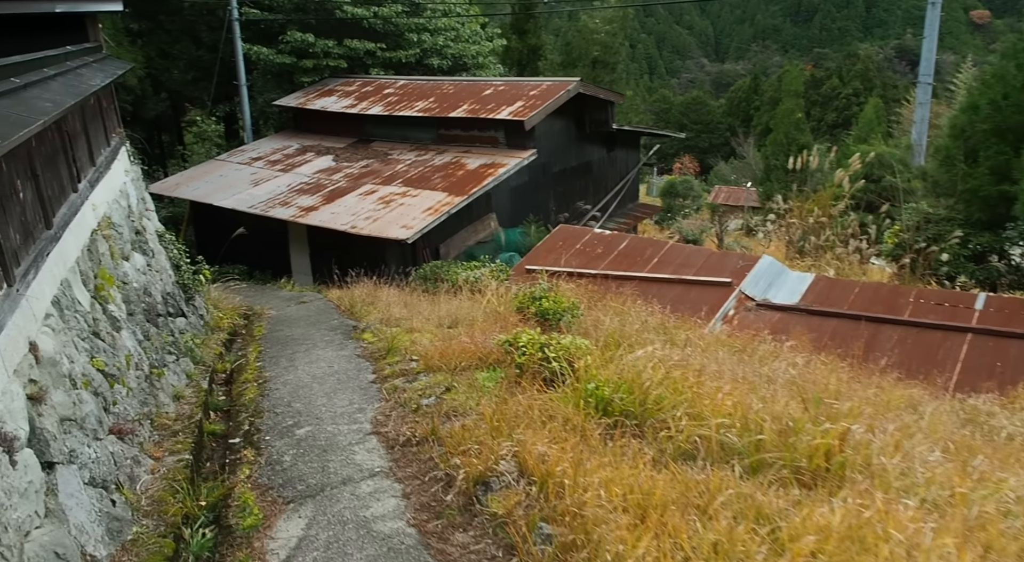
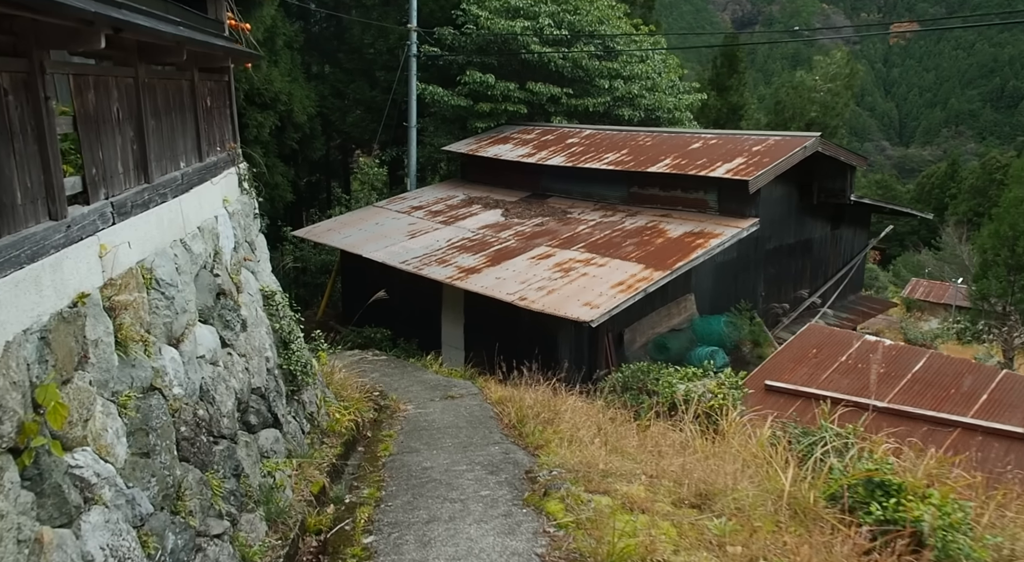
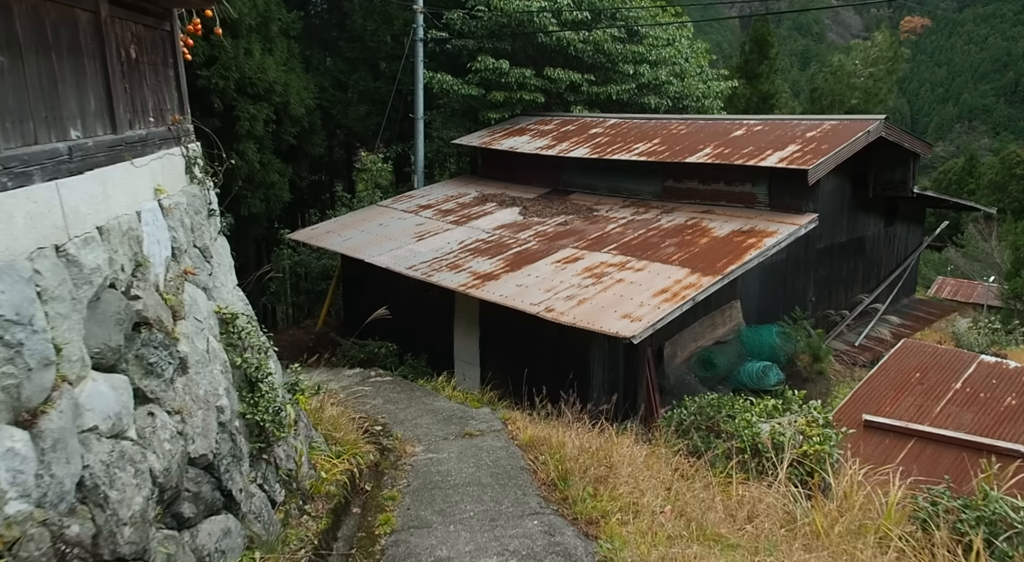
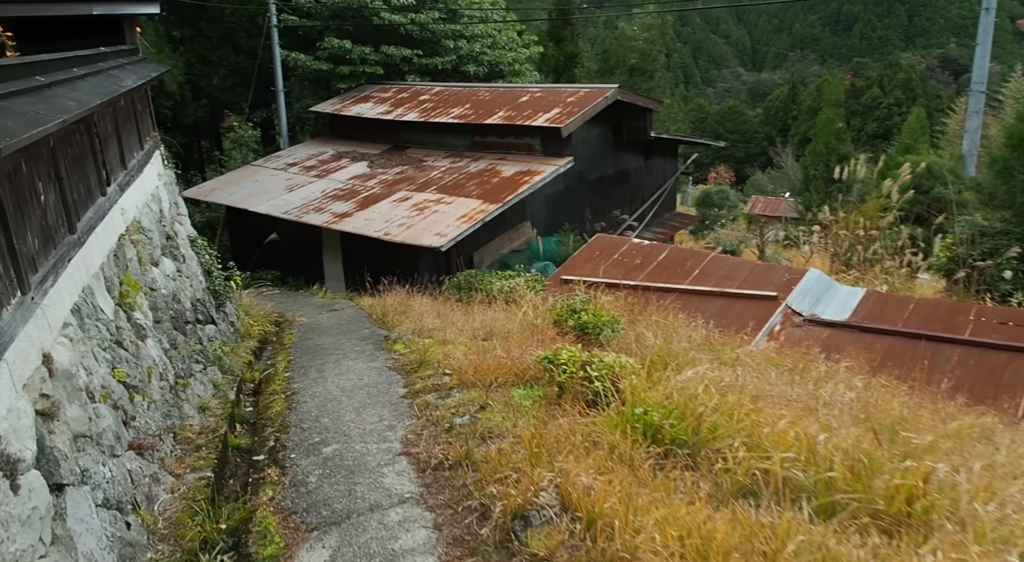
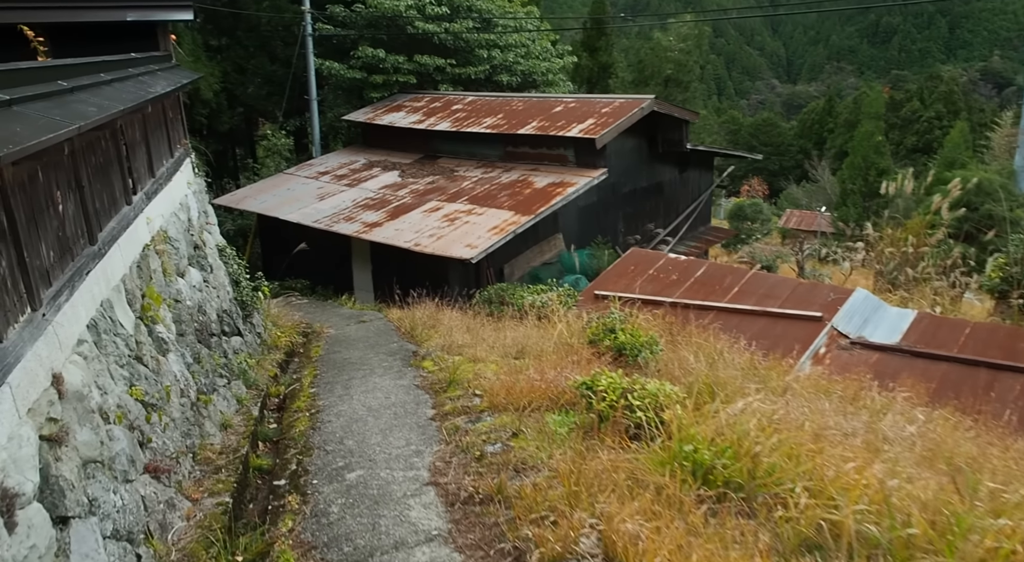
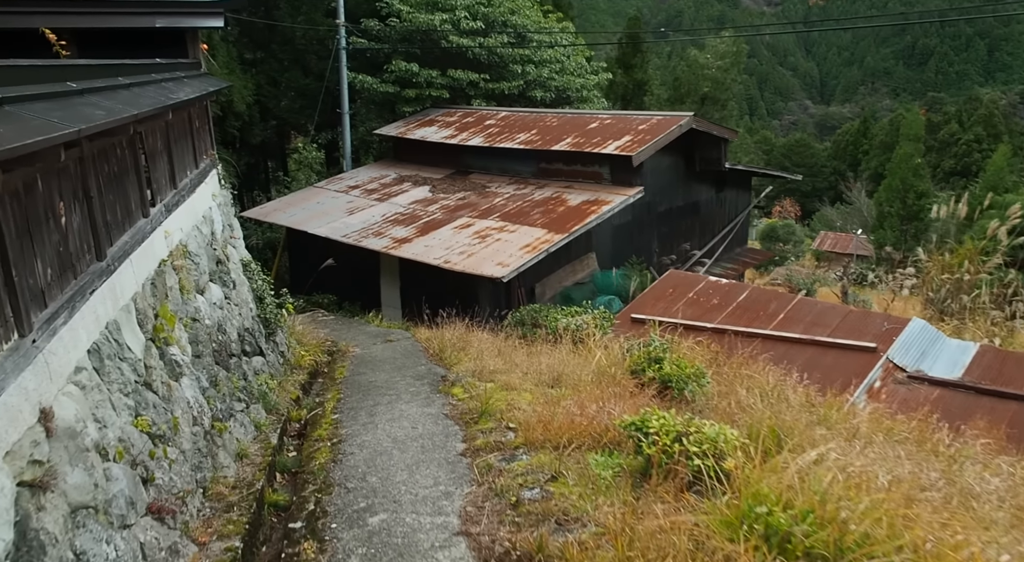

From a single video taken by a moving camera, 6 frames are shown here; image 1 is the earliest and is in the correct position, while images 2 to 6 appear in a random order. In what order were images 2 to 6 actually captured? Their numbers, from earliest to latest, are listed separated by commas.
4, 5, 6, 2, 3
